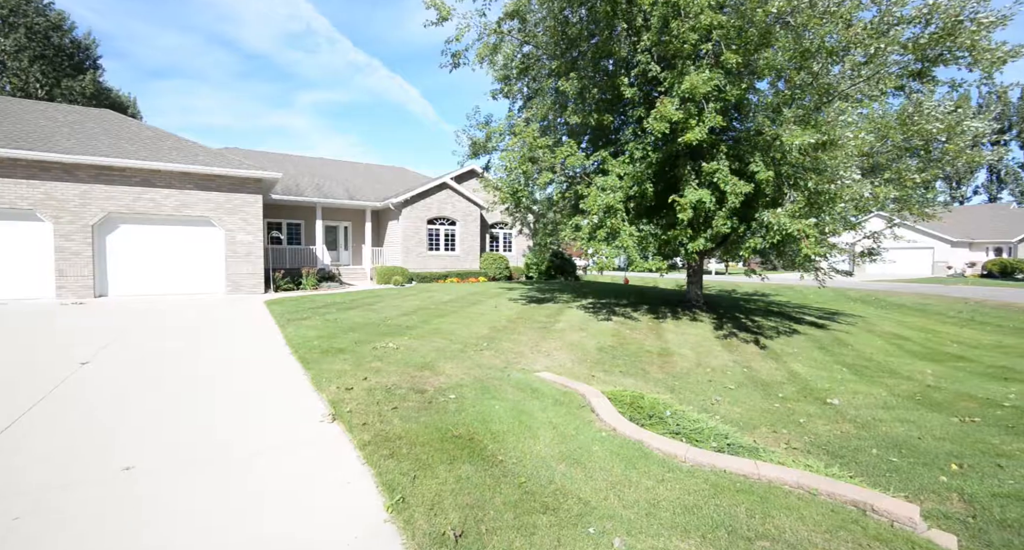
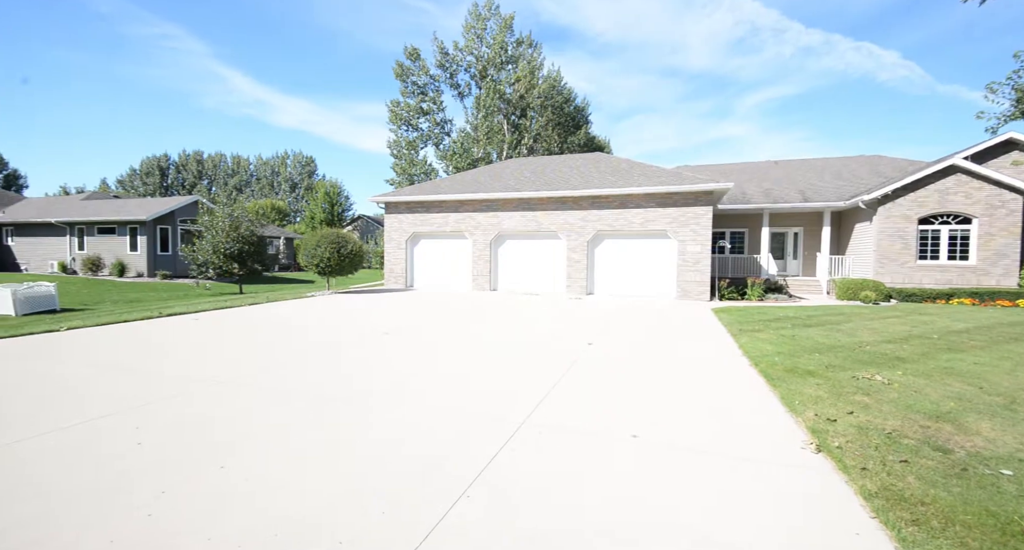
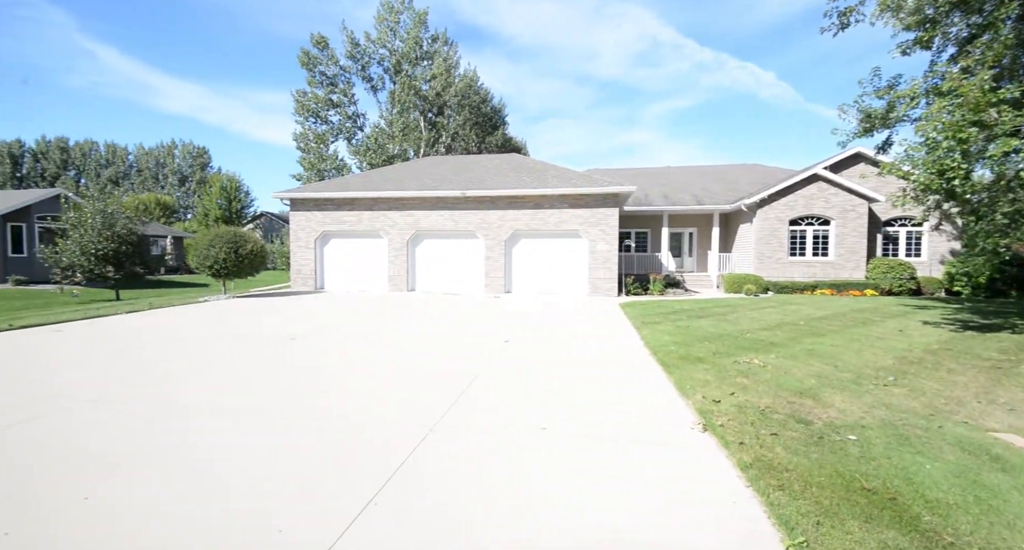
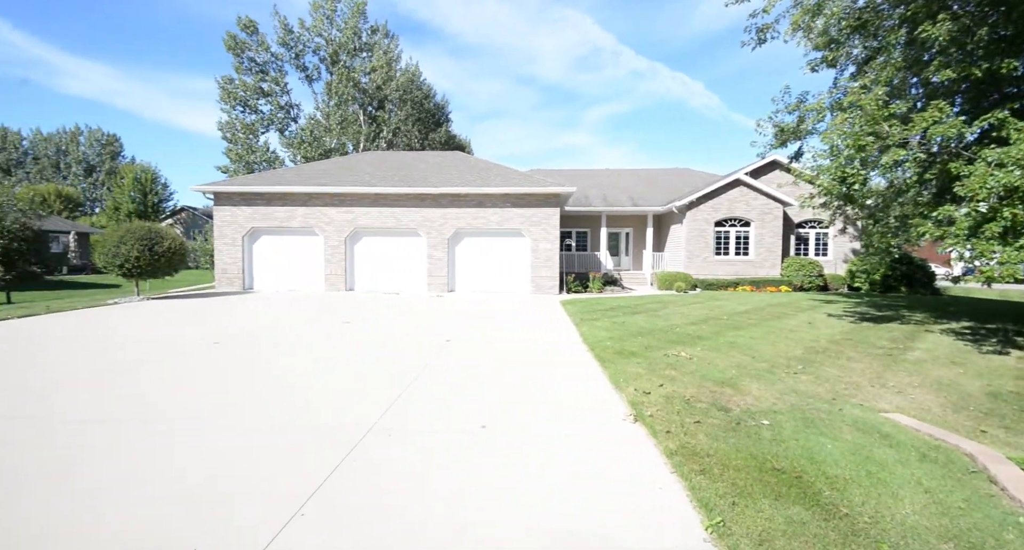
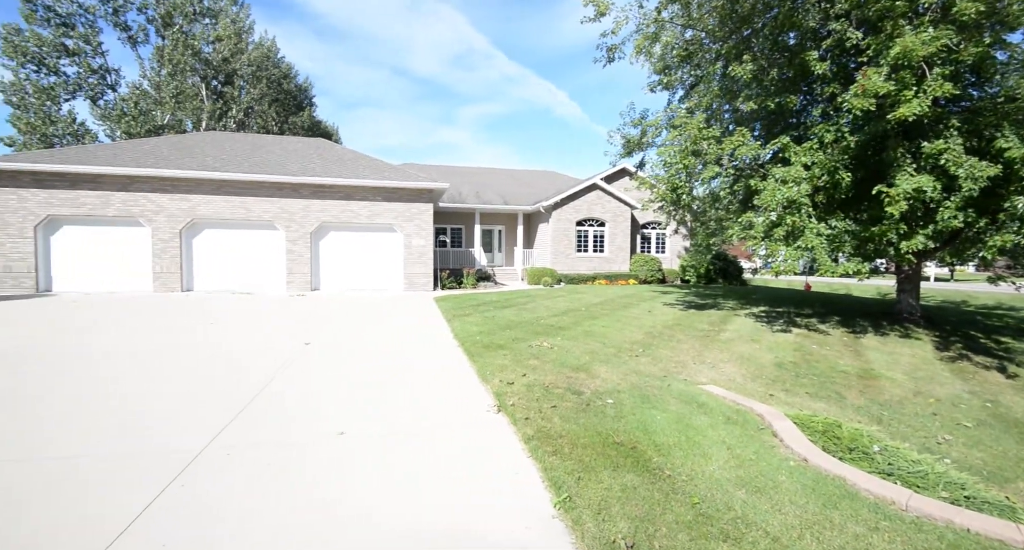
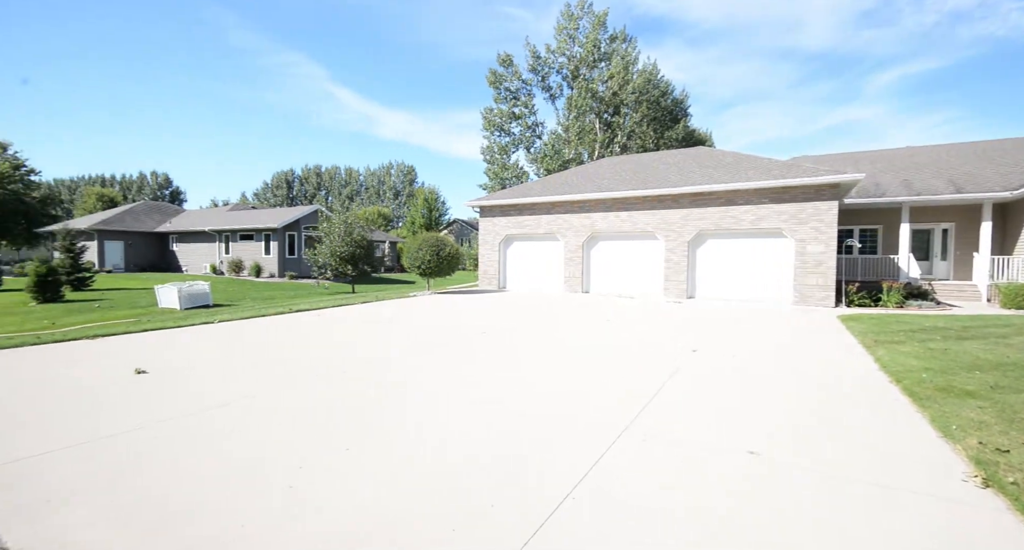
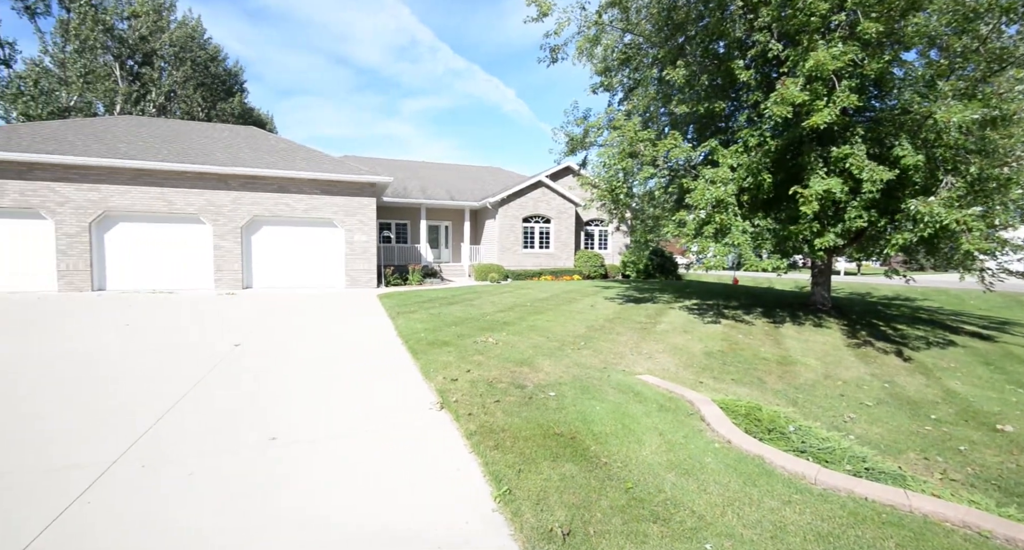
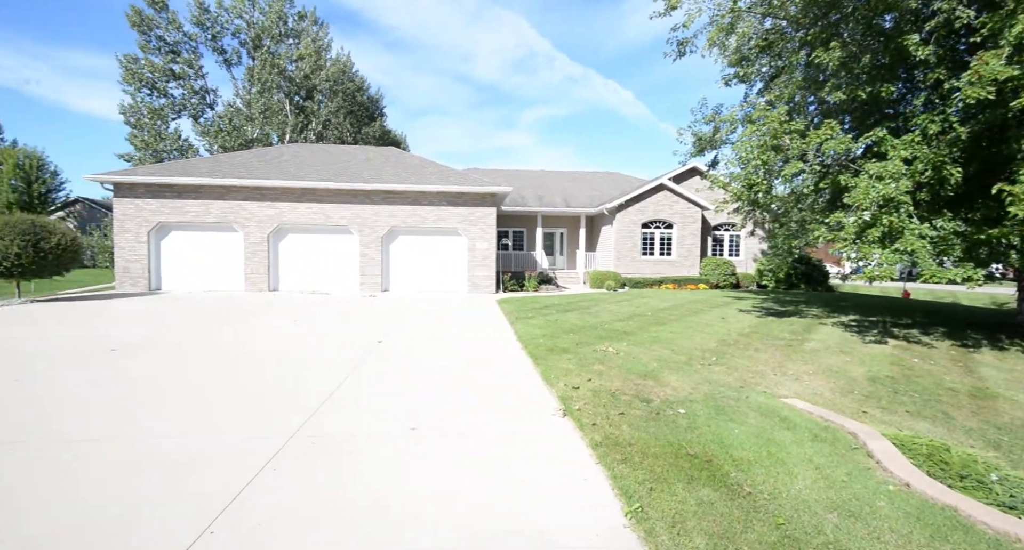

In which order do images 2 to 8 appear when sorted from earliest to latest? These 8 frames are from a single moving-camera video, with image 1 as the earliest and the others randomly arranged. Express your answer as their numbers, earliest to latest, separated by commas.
7, 5, 8, 4, 3, 2, 6
